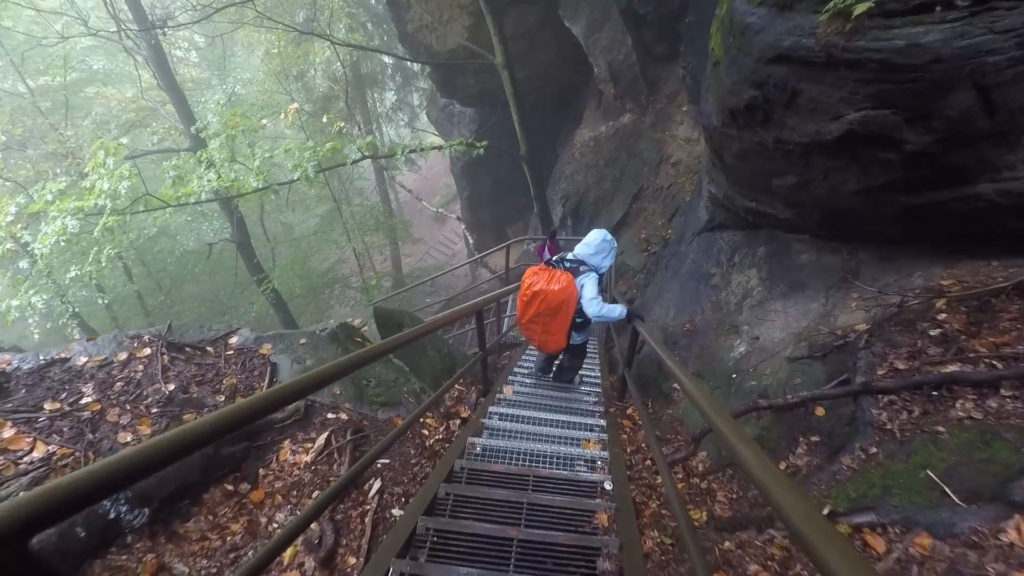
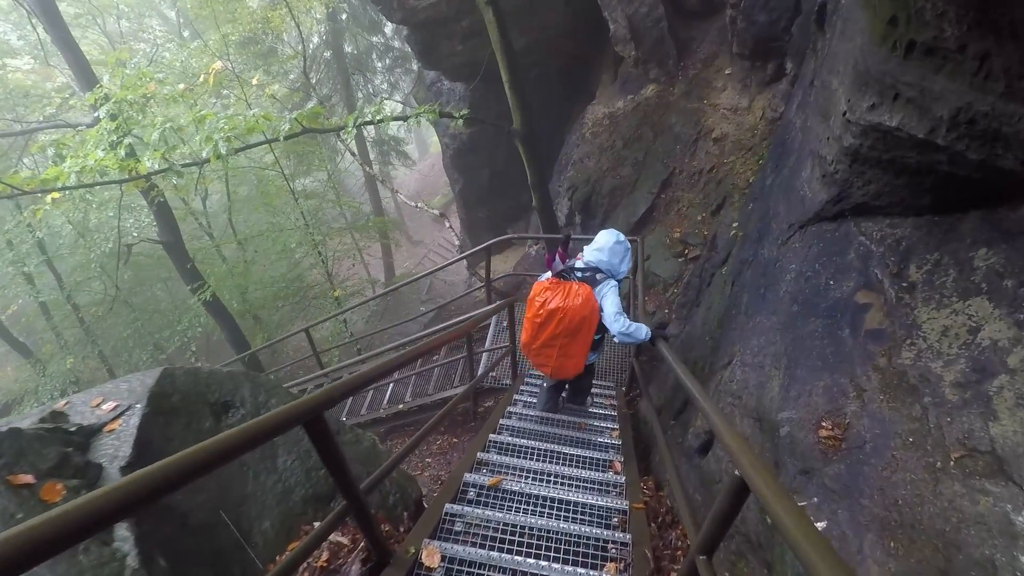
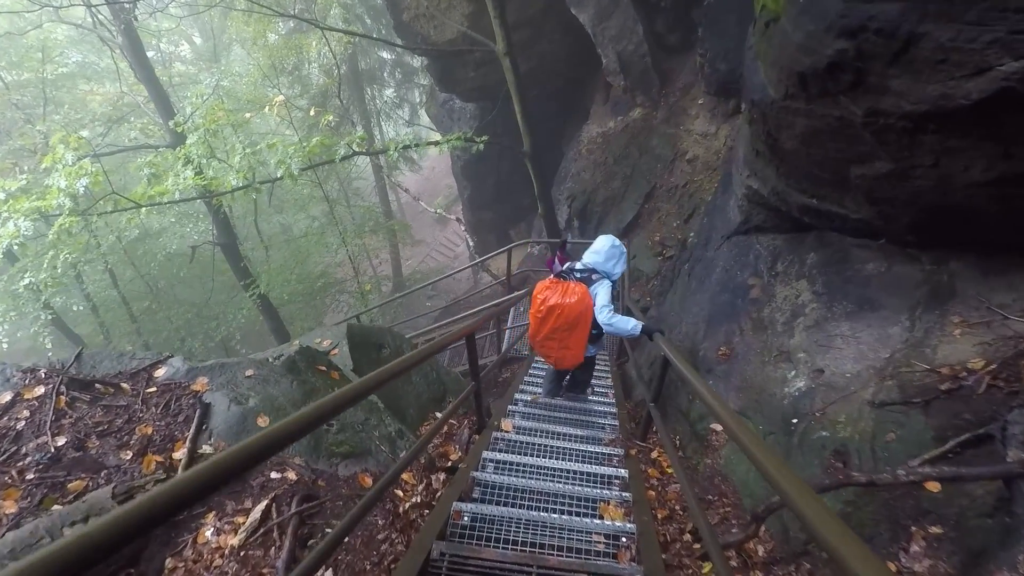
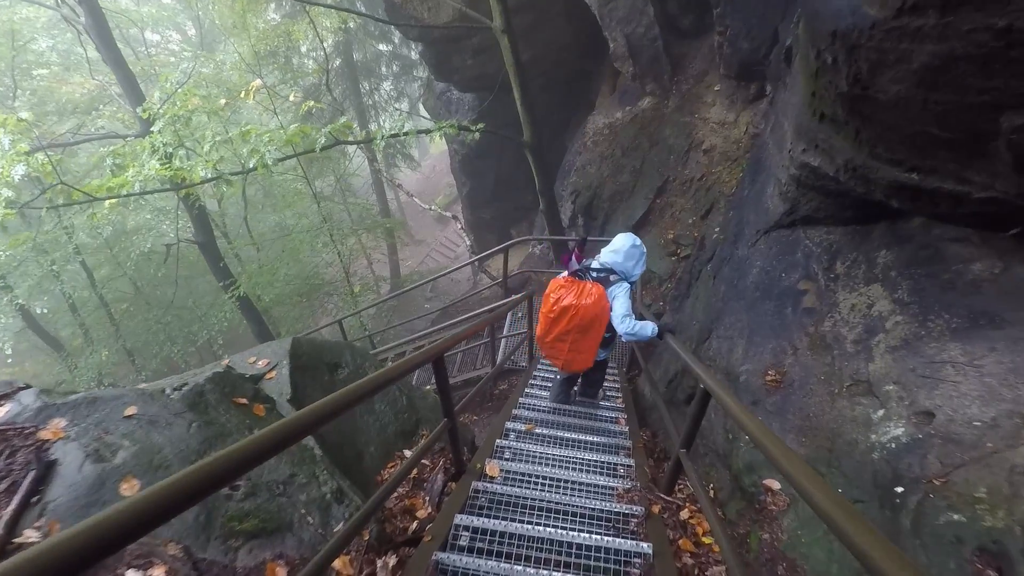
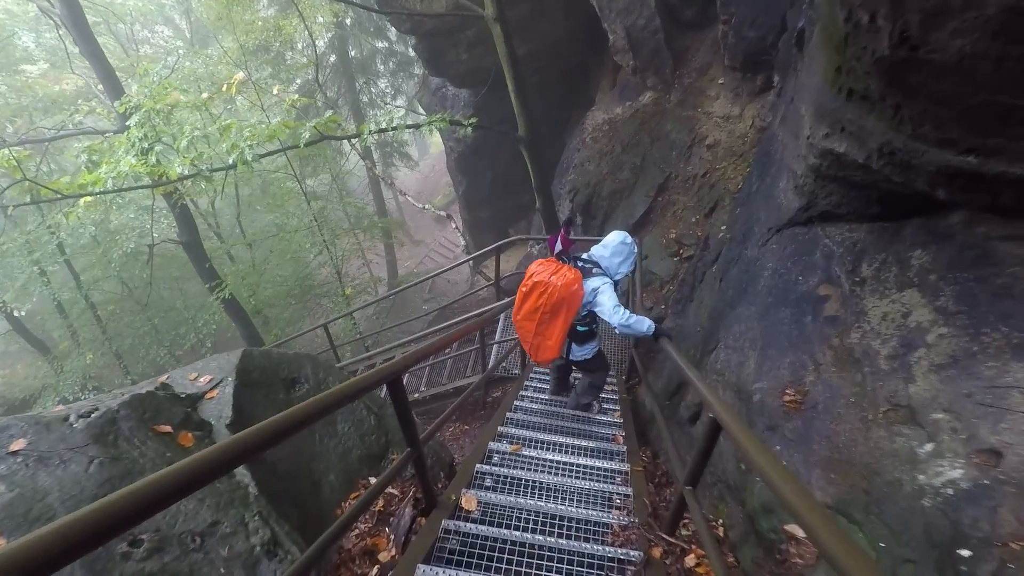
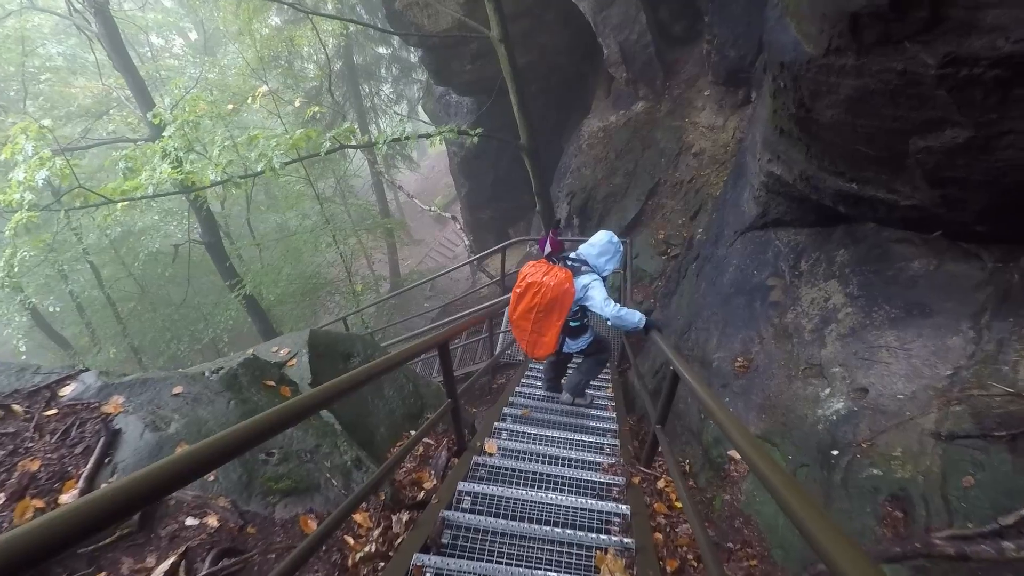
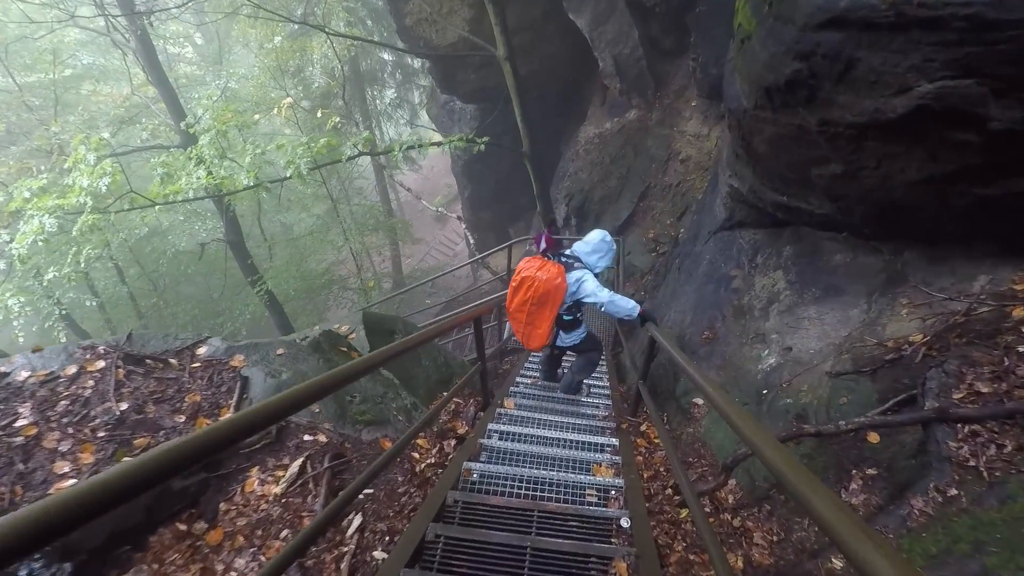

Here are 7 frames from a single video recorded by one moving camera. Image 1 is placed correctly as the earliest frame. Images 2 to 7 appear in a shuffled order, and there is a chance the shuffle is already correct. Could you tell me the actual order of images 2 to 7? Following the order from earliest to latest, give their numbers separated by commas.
7, 3, 6, 4, 5, 2
